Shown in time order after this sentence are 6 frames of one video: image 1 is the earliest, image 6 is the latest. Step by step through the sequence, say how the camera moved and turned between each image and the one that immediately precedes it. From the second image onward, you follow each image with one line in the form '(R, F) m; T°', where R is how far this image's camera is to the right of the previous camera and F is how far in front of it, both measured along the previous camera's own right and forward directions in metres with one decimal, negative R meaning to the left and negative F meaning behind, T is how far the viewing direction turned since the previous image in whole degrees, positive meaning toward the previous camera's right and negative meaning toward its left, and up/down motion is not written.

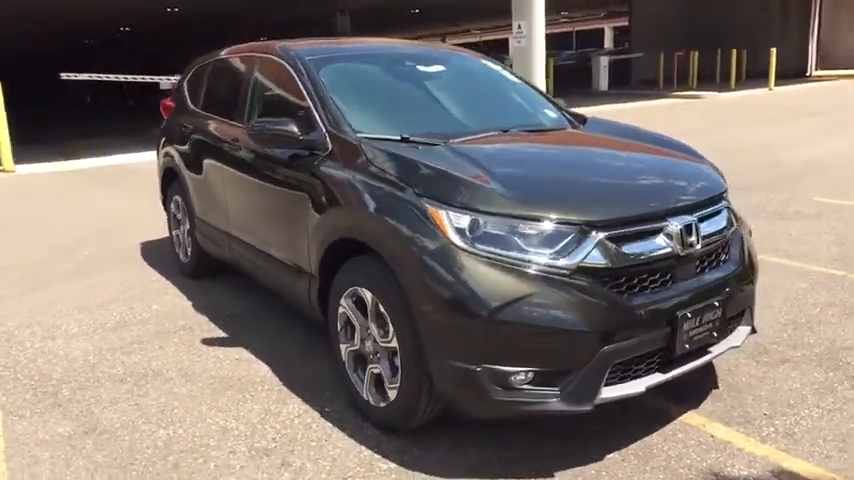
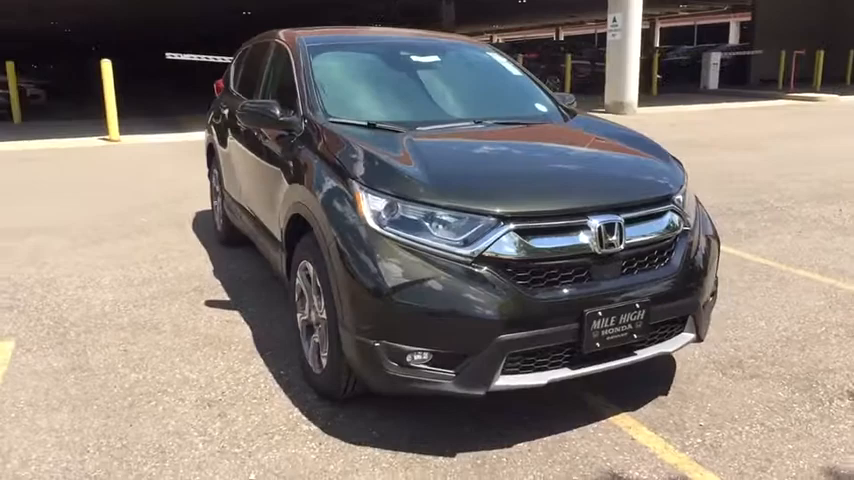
(+0.9, -0.1) m; -10°
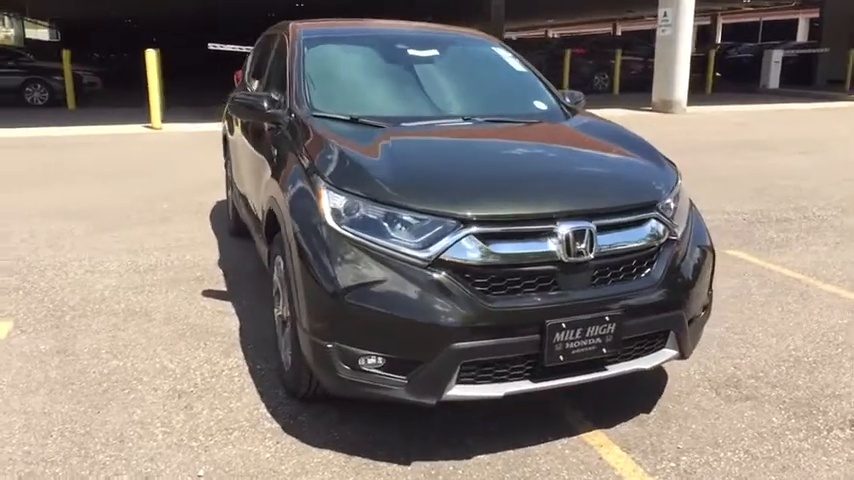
(+0.4, +0.1) m; -5°
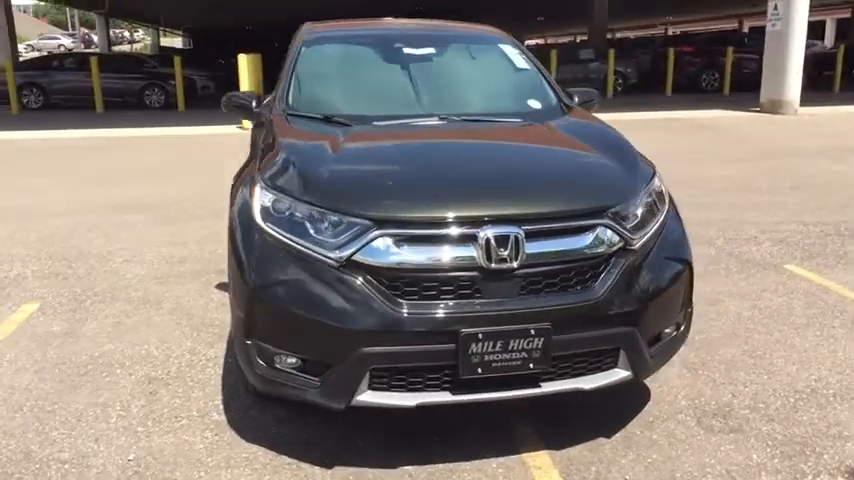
(+0.9, +0.2) m; -10°
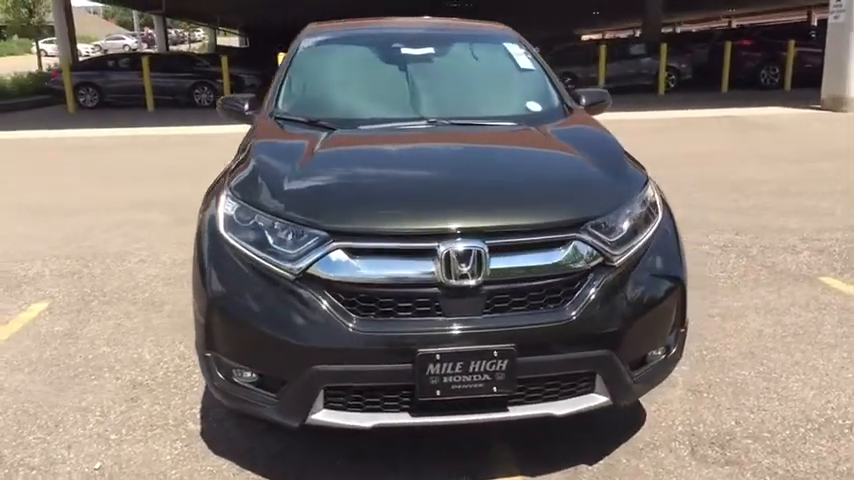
(+0.4, +0.2) m; -5°
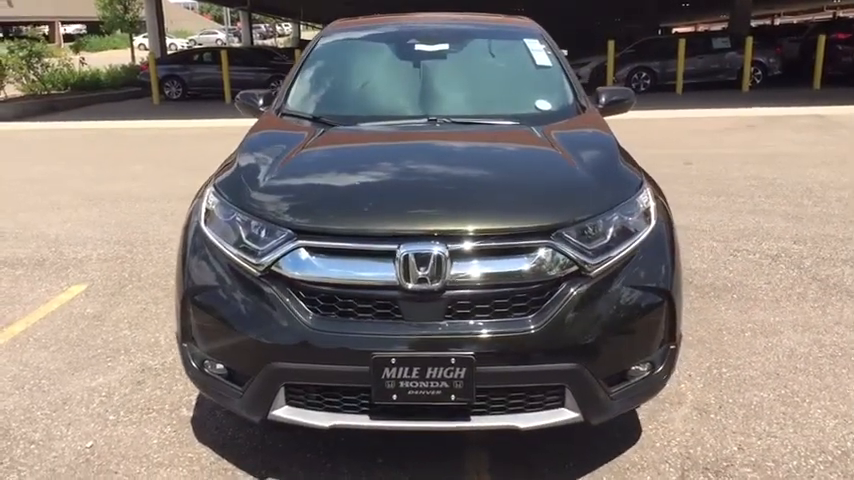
(+0.5, +0.1) m; -7°
